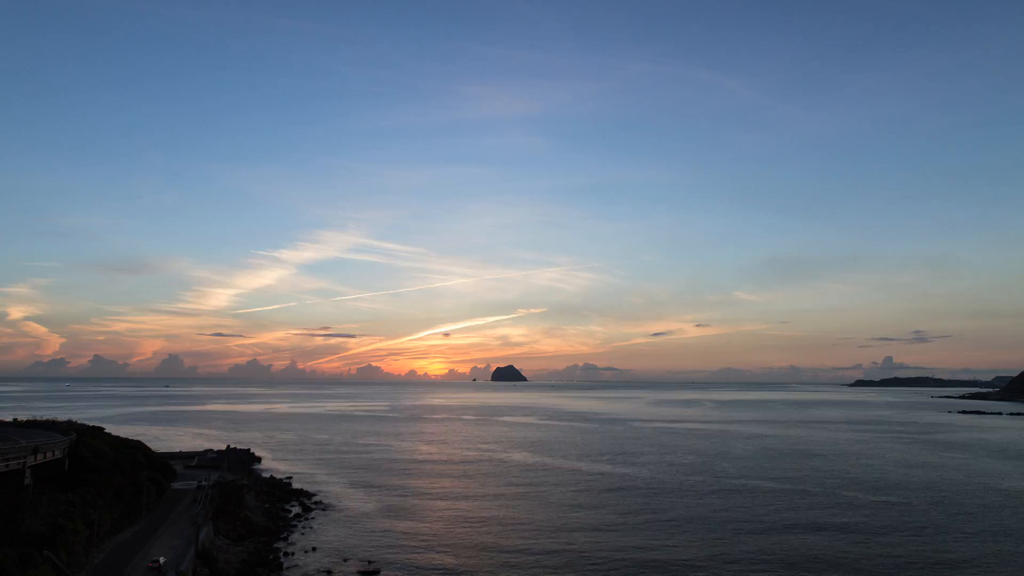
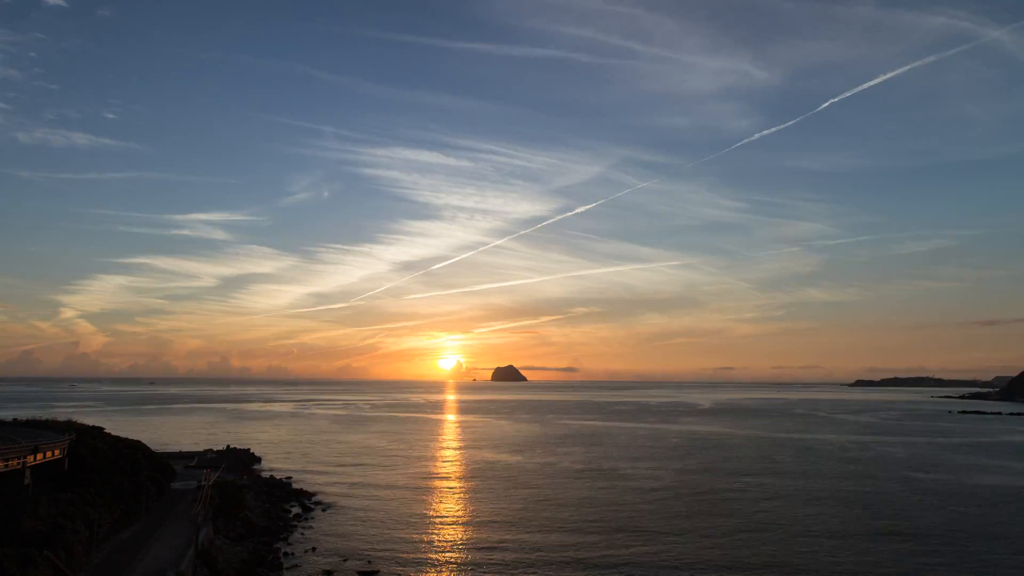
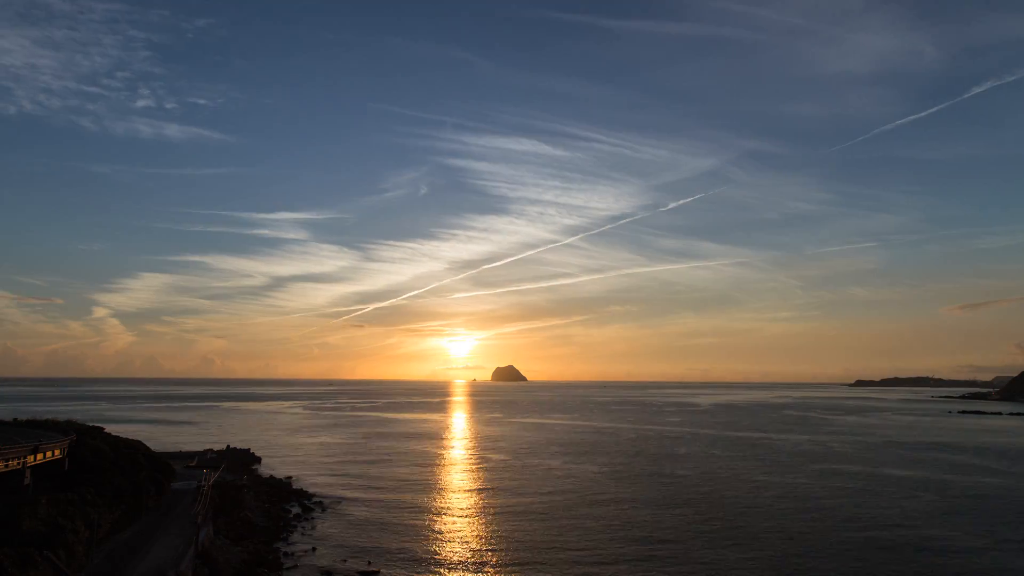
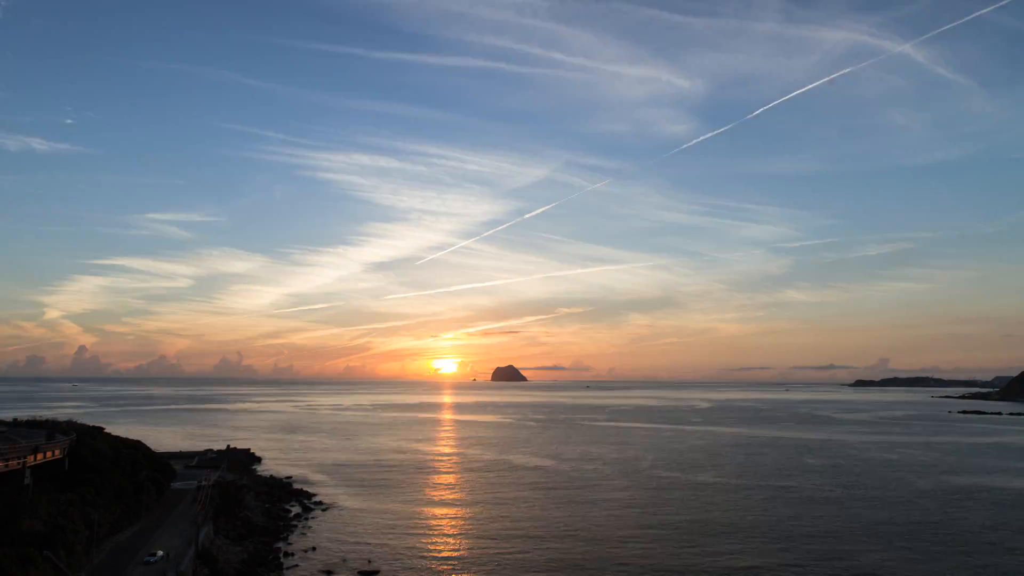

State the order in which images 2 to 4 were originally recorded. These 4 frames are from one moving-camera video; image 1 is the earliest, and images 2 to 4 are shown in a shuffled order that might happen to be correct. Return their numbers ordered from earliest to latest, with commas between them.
4, 2, 3
